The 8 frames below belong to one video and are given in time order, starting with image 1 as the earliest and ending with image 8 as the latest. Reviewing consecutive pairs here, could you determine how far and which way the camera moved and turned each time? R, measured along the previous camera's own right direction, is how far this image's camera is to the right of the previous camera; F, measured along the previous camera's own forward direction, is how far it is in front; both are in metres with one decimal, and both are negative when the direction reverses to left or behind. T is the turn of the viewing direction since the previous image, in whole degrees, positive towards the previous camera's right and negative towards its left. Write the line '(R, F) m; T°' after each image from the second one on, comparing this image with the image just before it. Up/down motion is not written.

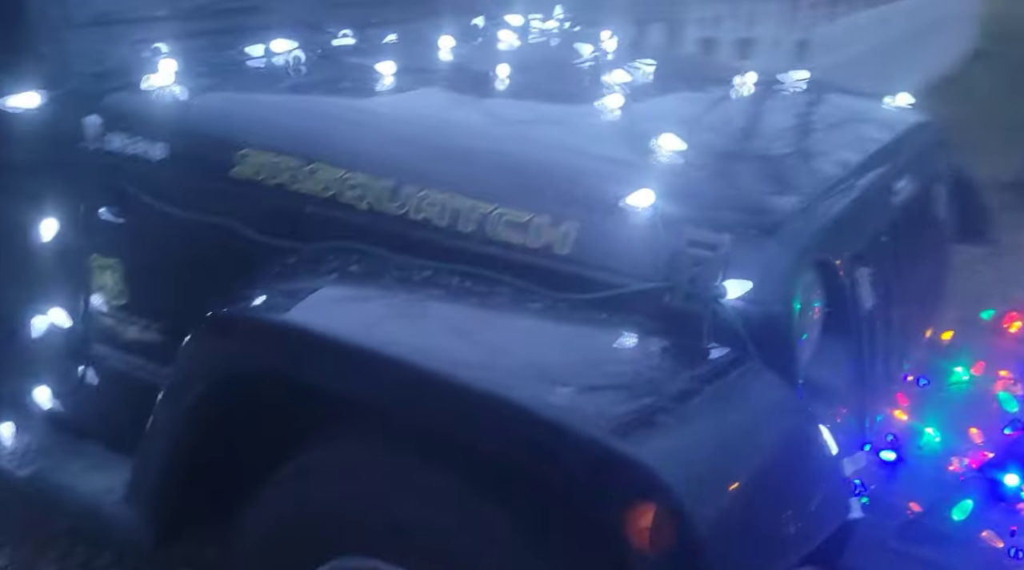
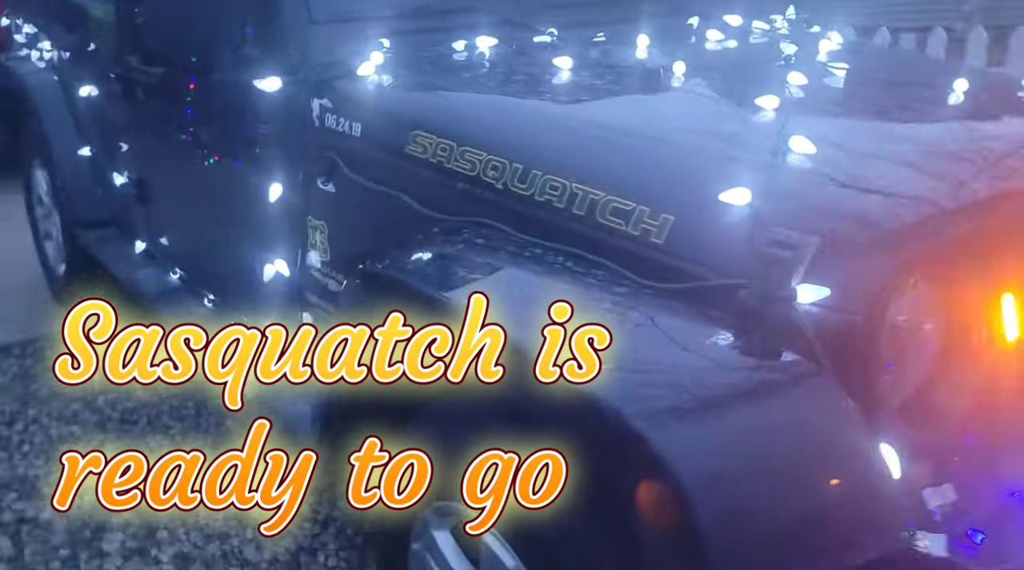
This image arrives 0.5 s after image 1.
(+0.4, 0.0) m; -20°
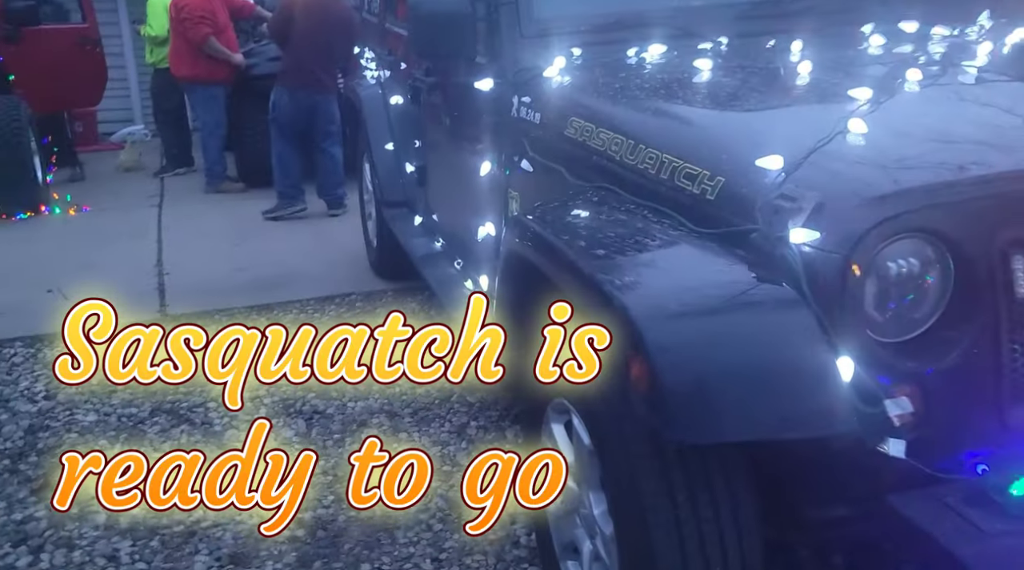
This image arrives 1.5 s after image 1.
(+0.5, -0.4) m; -21°
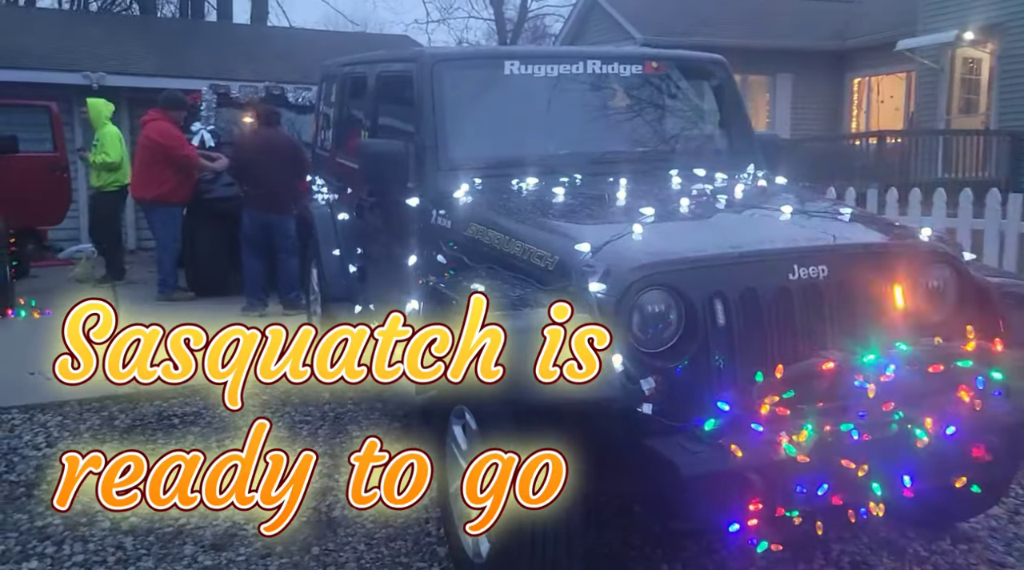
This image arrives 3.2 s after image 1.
(0.0, -1.1) m; +5°
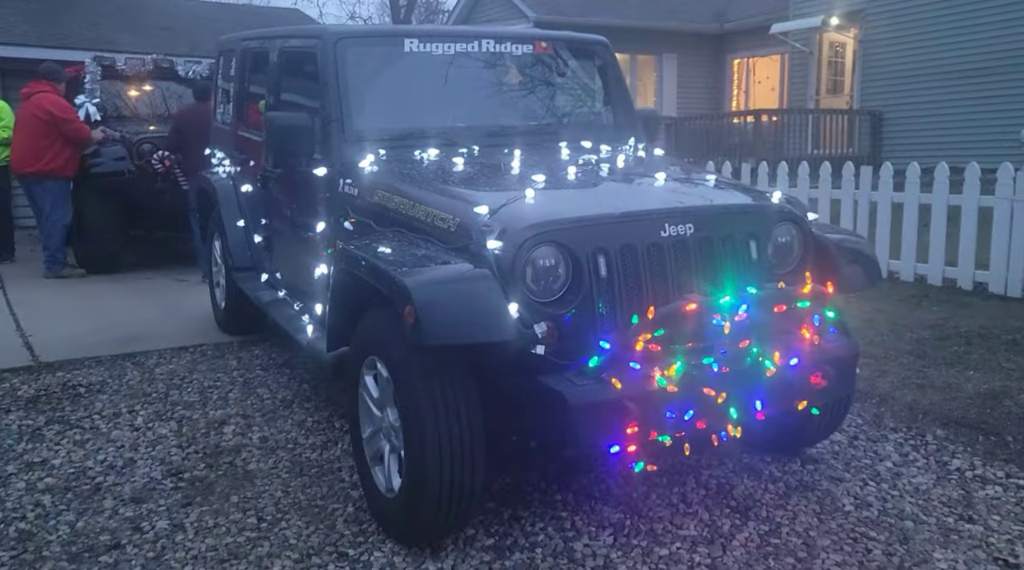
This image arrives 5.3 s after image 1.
(0.0, -0.3) m; +7°
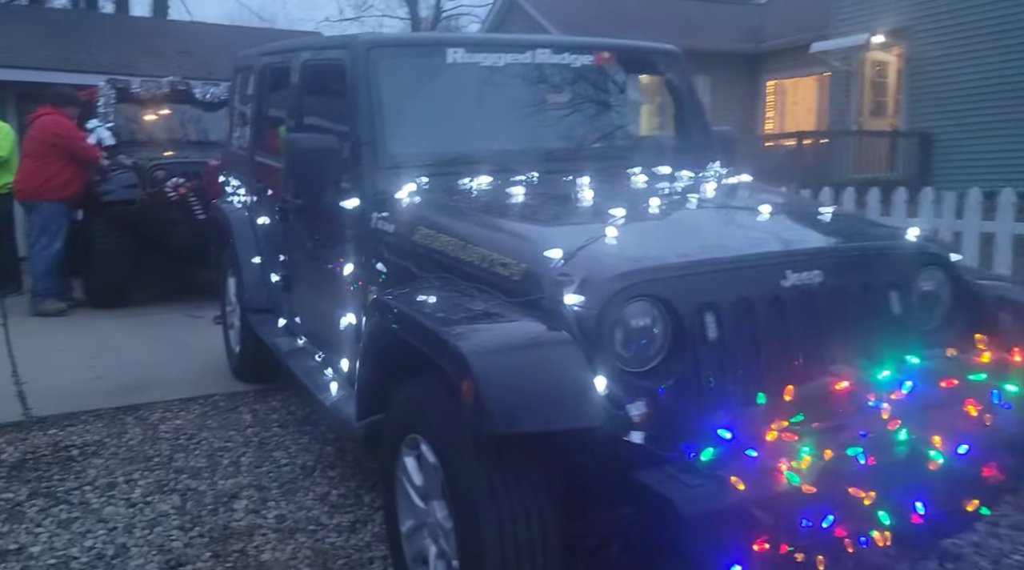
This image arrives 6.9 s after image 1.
(-0.2, +0.7) m; -1°
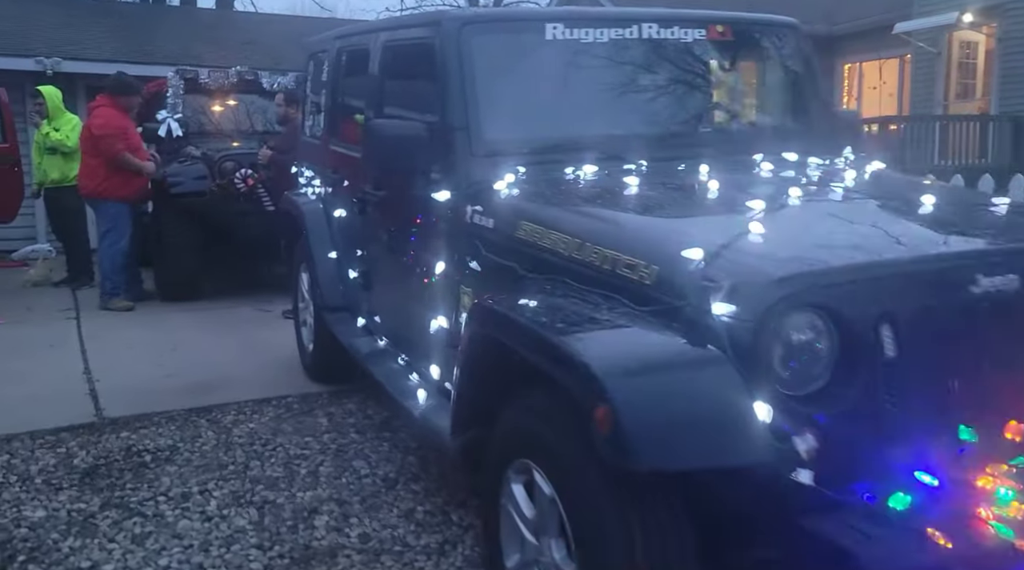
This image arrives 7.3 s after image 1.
(-0.2, +0.3) m; -4°
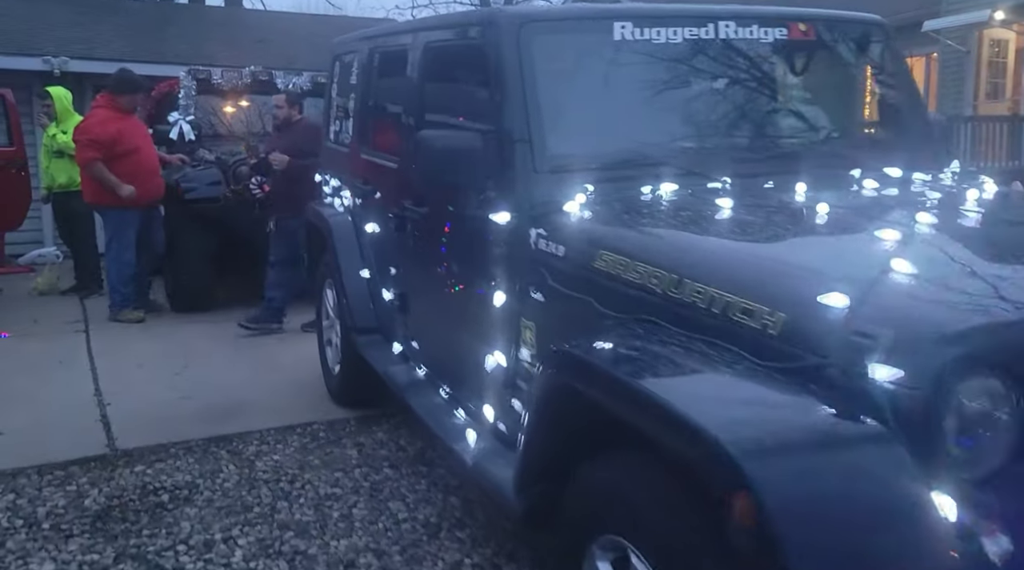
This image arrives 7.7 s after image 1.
(-0.2, +0.4) m; 0°
